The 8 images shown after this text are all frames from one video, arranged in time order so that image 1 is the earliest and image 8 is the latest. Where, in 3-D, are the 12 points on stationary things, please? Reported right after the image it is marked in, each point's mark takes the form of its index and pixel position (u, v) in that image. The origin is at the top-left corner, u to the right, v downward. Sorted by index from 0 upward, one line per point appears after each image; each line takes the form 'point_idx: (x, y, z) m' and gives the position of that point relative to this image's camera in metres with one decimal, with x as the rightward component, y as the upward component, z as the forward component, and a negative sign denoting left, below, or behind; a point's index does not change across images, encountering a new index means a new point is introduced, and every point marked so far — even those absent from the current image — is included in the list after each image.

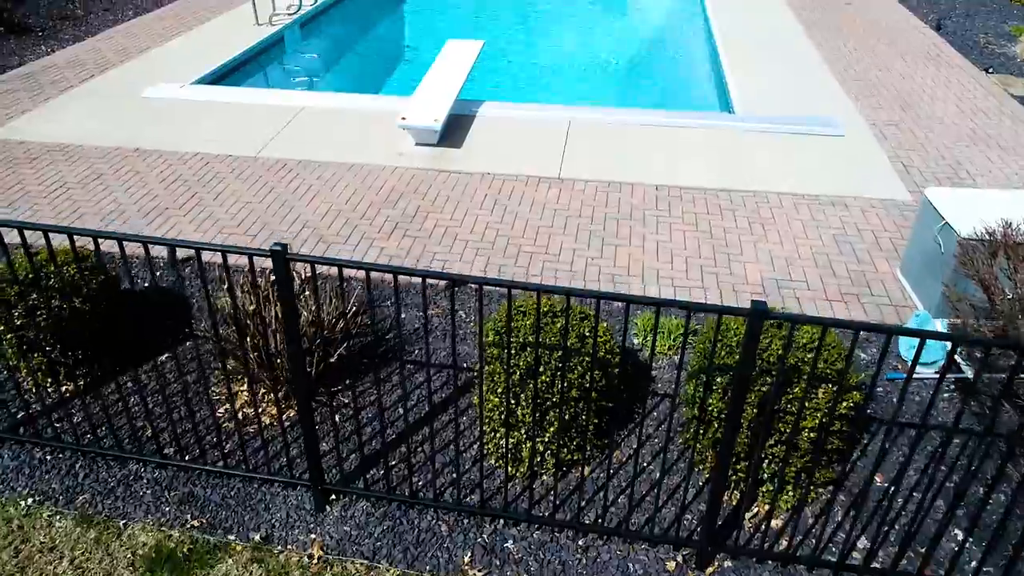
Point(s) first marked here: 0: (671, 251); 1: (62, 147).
0: (+1.1, +0.2, +5.0) m
1: (-3.9, +1.2, +6.5) m
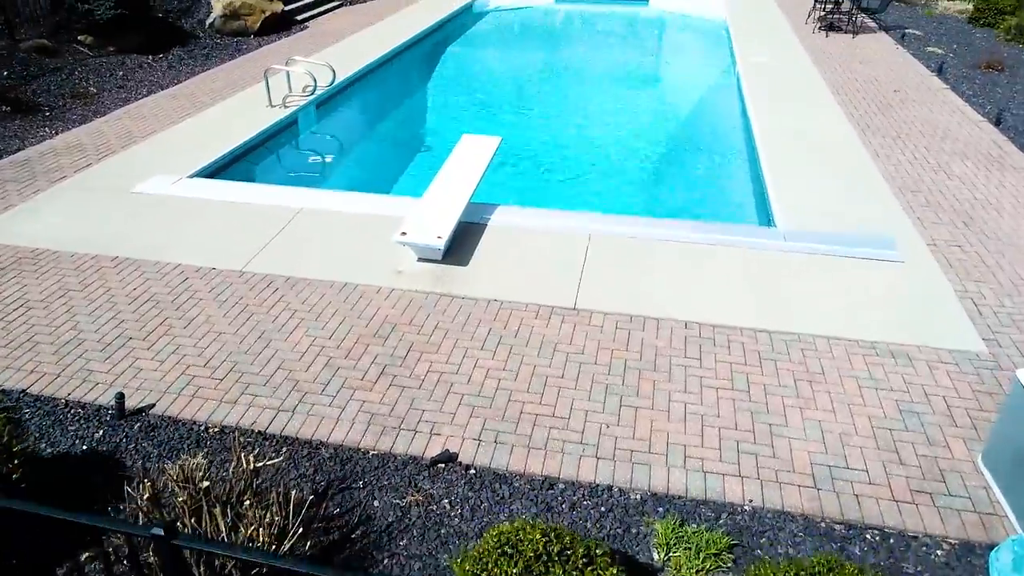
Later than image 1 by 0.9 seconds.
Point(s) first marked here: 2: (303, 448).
0: (+1.1, -0.7, +4.2) m
1: (-3.8, +0.3, +6.0) m
2: (-1.1, -0.9, +4.1) m
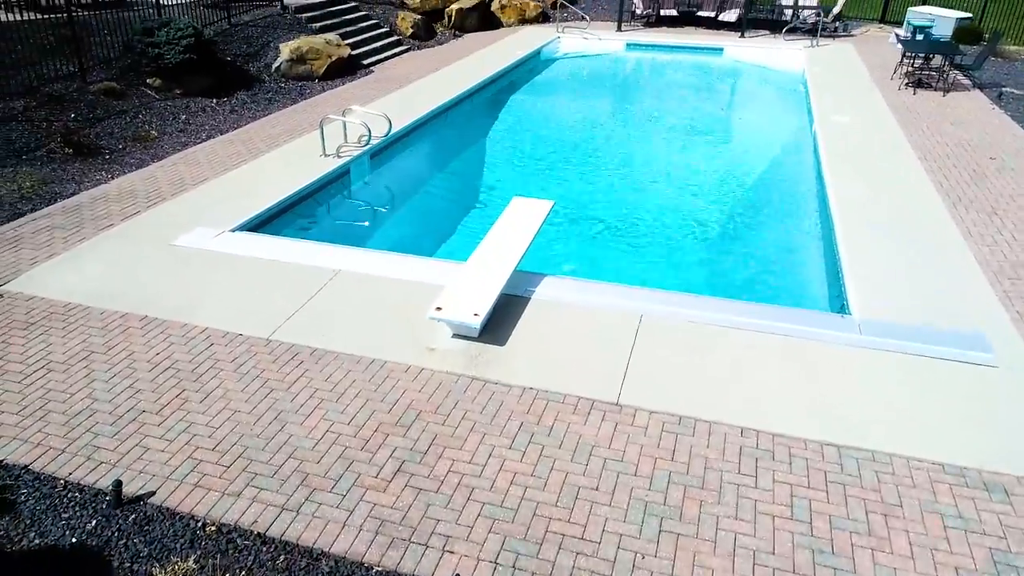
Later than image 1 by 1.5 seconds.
0: (+1.2, -1.3, +3.7) m
1: (-3.5, -0.2, +5.8) m
2: (-1.0, -1.3, +3.7) m
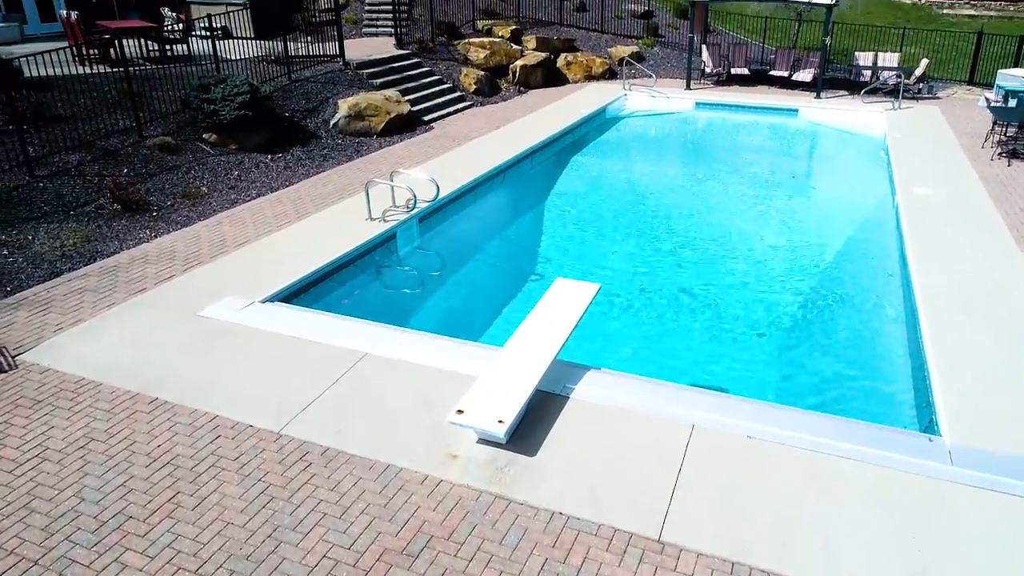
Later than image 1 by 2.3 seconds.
0: (+1.2, -1.9, +2.9) m
1: (-3.2, -0.7, +5.5) m
2: (-1.0, -1.8, +3.1) m
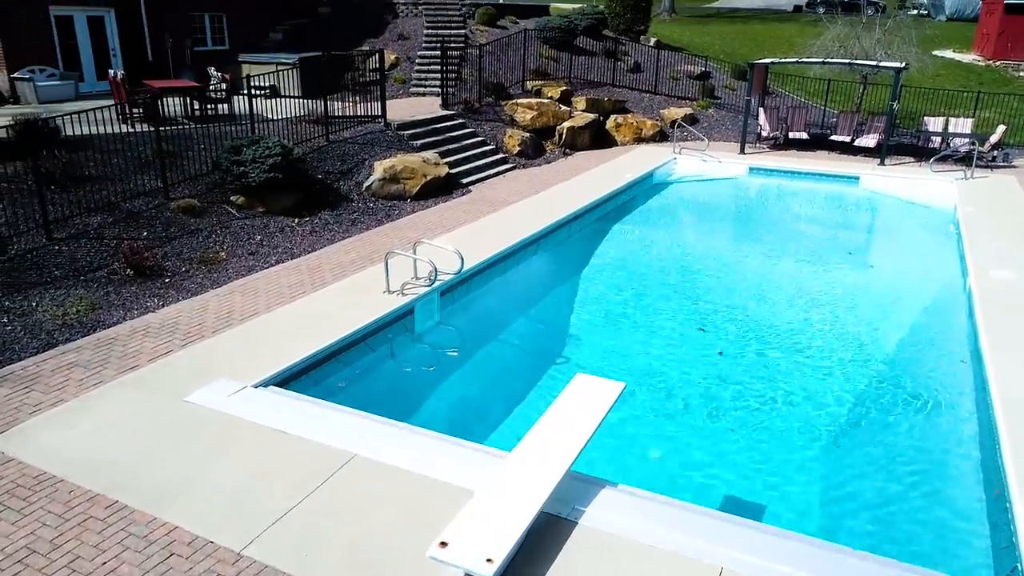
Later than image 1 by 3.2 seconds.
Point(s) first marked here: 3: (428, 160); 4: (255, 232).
0: (+1.0, -2.4, +2.0) m
1: (-3.2, -1.3, +5.0) m
2: (-1.2, -2.3, +2.4) m
3: (-1.5, +2.2, +13.0) m
4: (-3.4, +0.7, +10.0) m
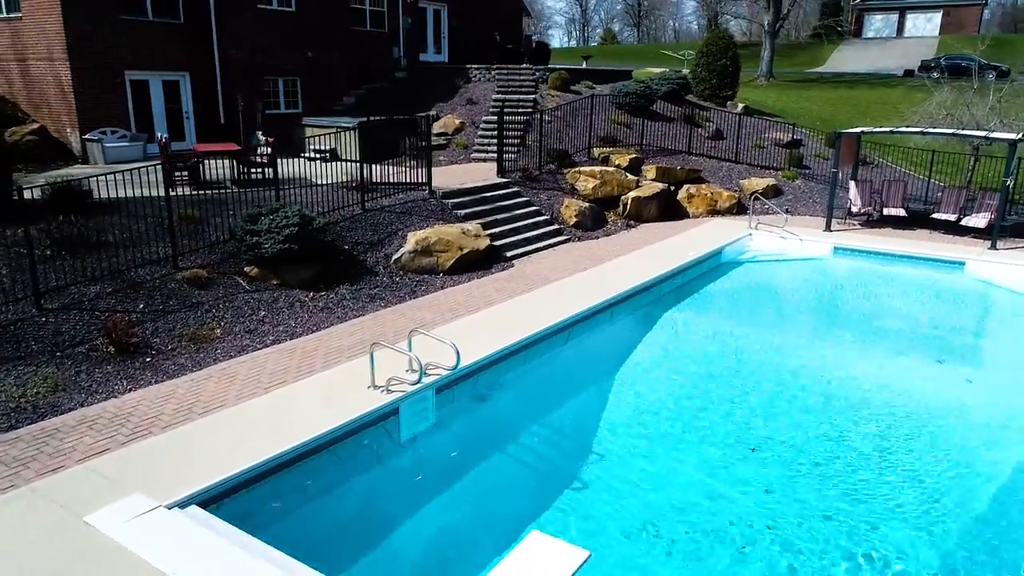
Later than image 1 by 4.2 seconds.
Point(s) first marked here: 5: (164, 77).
0: (0.0, -2.9, +0.6) m
1: (-3.6, -1.9, +4.2) m
2: (-2.0, -2.8, +1.3) m
3: (-0.7, +0.9, +12.1) m
4: (-3.1, -0.2, +9.3) m
5: (-7.9, +4.8, +17.2) m
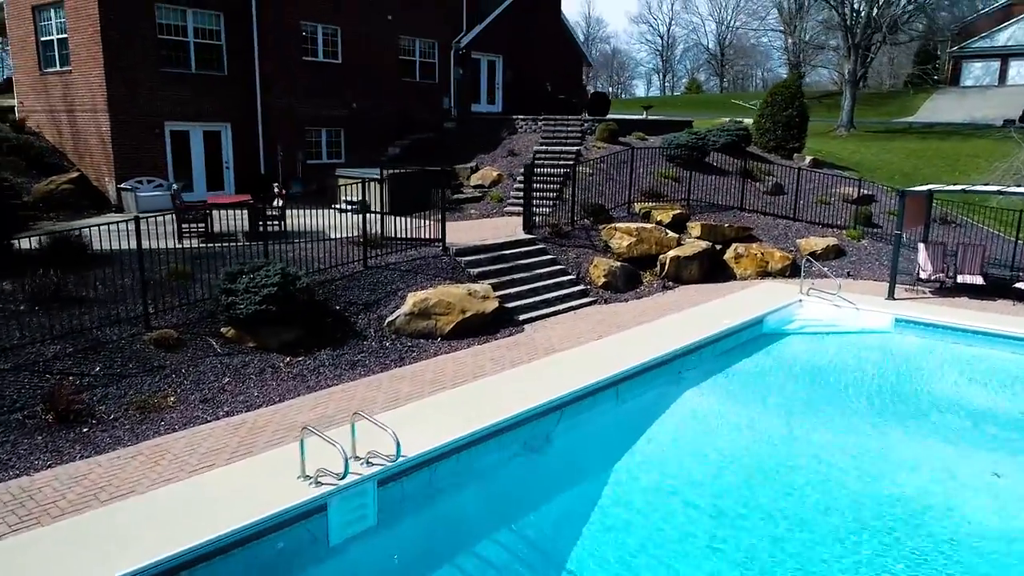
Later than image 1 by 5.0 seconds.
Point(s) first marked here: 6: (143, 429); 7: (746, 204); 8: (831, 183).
0: (-1.2, -3.2, -0.4) m
1: (-4.4, -2.3, +3.6) m
2: (-3.2, -3.0, +0.5) m
3: (-0.6, -0.1, +11.3) m
4: (-3.3, -1.0, +8.7) m
5: (-7.0, +3.7, +17.3) m
6: (-3.7, -1.4, +7.5) m
7: (+5.5, +2.0, +17.7) m
8: (+8.2, +2.7, +19.4) m
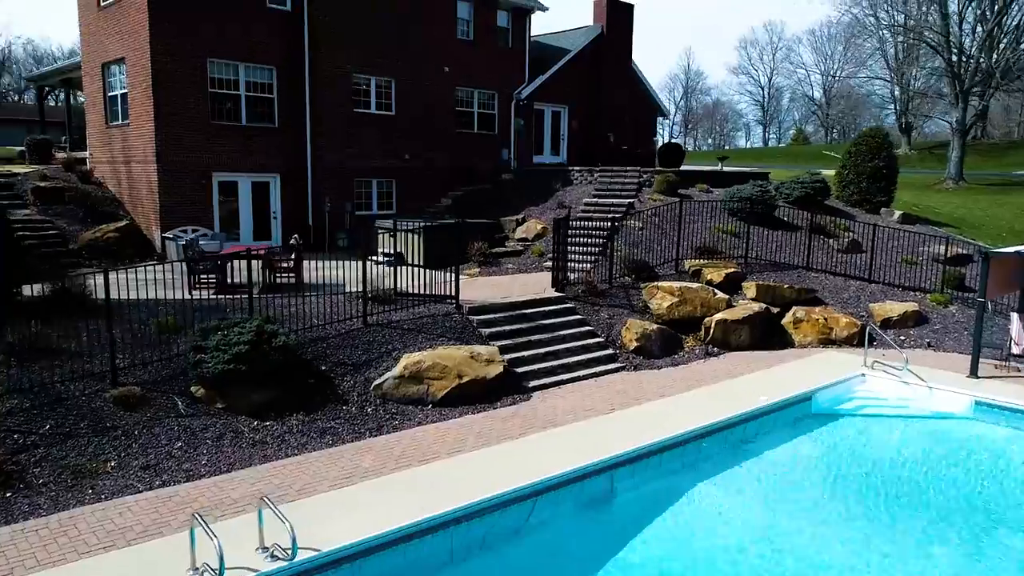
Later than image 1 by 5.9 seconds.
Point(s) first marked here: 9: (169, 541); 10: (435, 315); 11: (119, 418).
0: (-2.8, -3.2, -1.3) m
1: (-5.4, -2.5, +3.2) m
2: (-4.6, -3.1, -0.1) m
3: (-0.5, -0.9, +10.4) m
4: (-3.6, -1.6, +8.1) m
5: (-6.0, +2.5, +17.5) m
6: (-4.1, -1.9, +7.0) m
7: (+6.4, +0.6, +16.0) m
8: (+9.4, +1.1, +17.4) m
9: (-2.7, -2.0, +6.2) m
10: (-1.2, -0.4, +11.4) m
11: (-4.3, -1.4, +8.2) m
